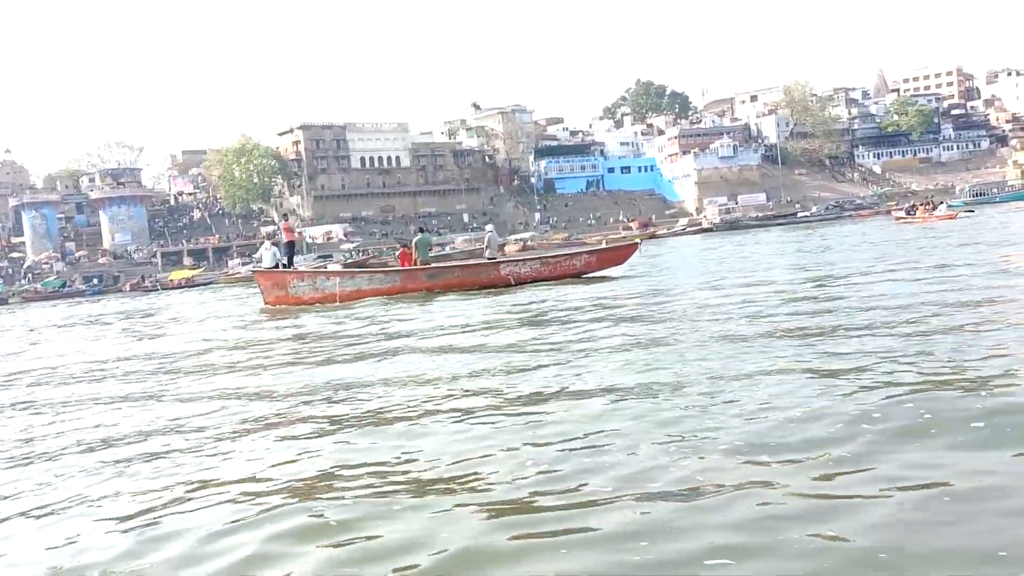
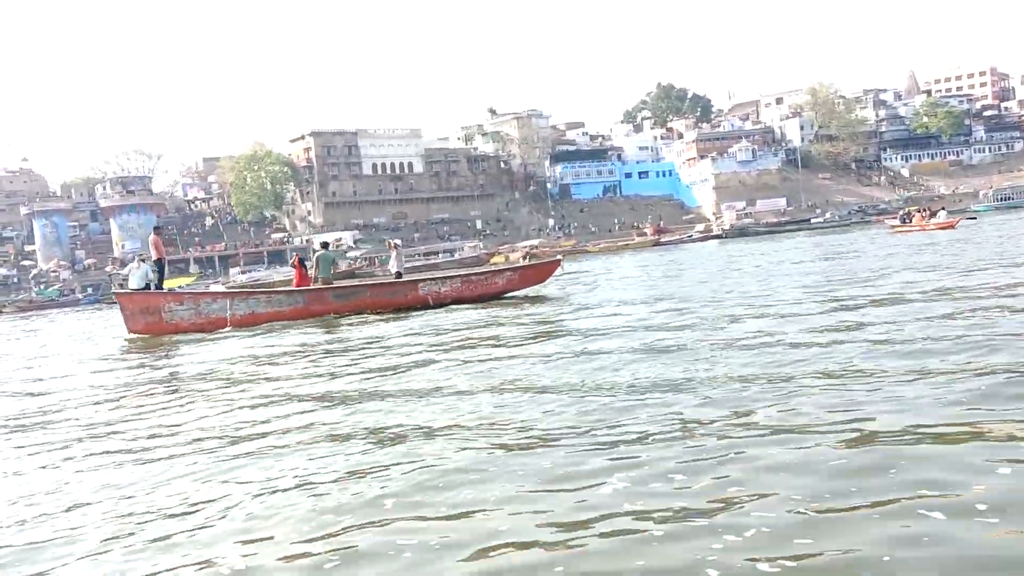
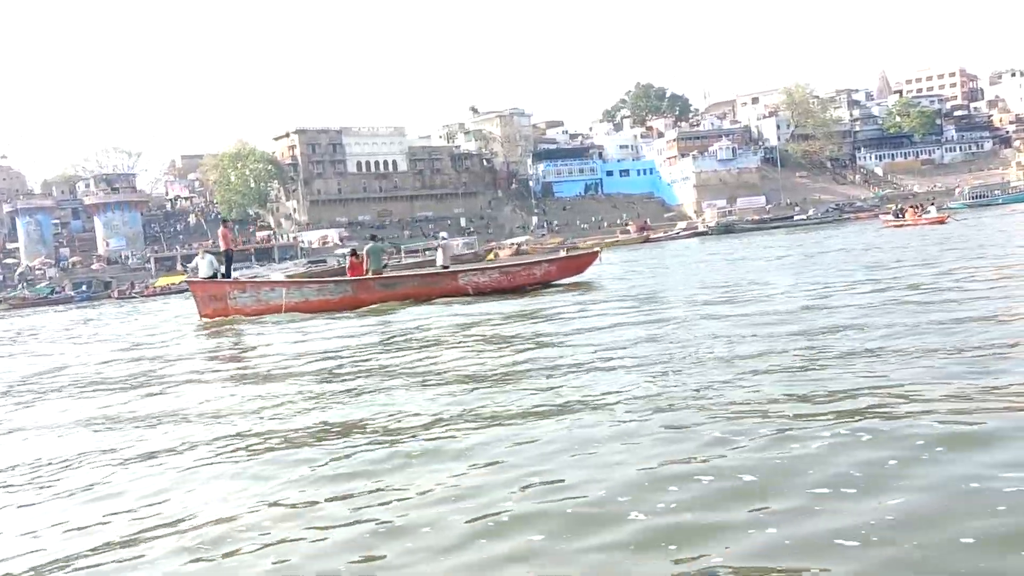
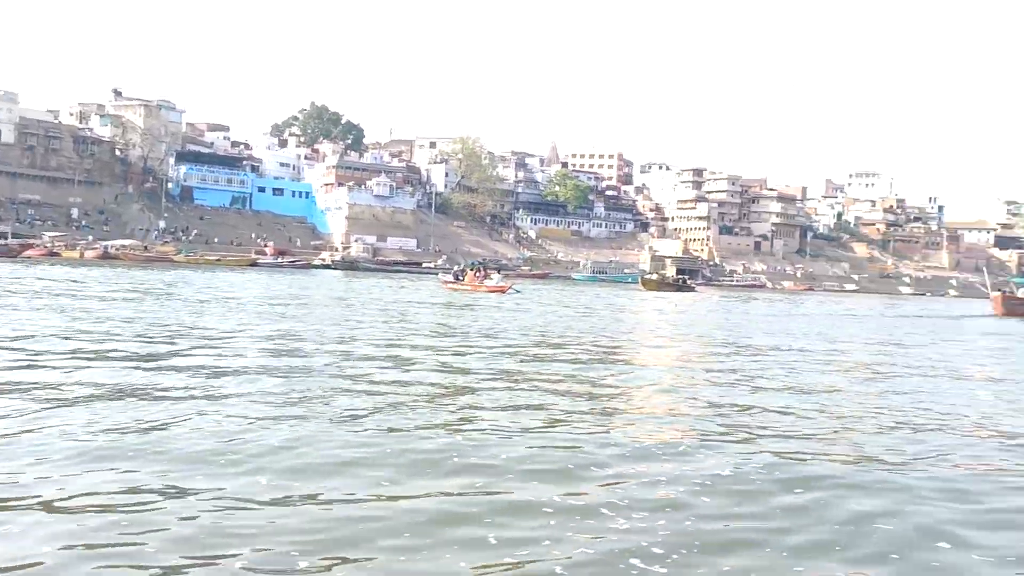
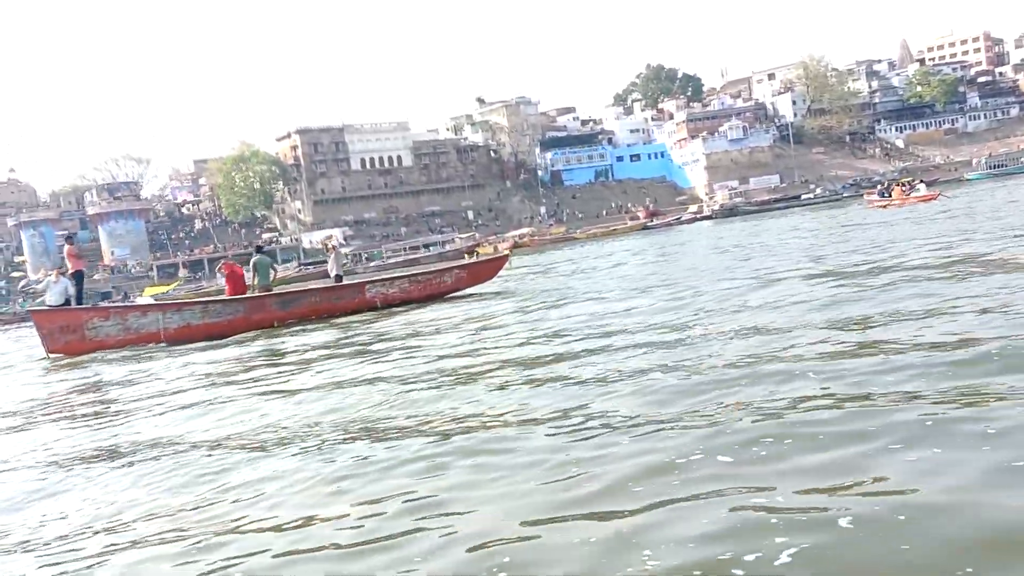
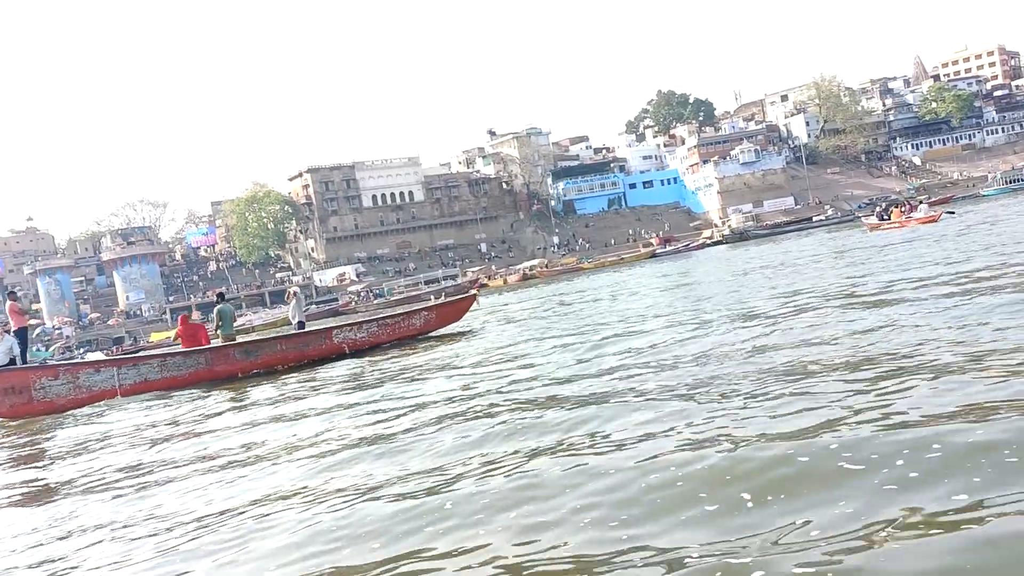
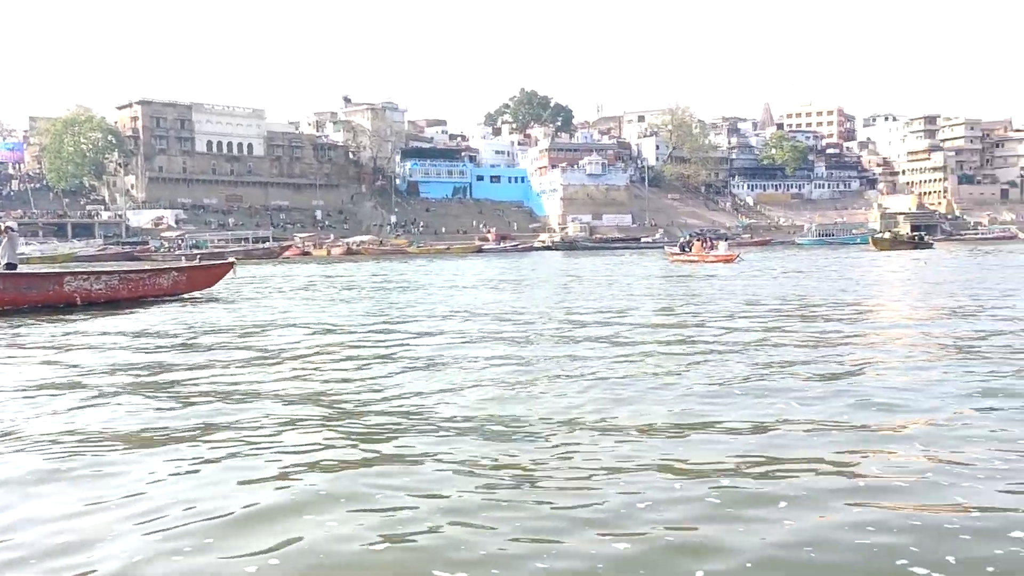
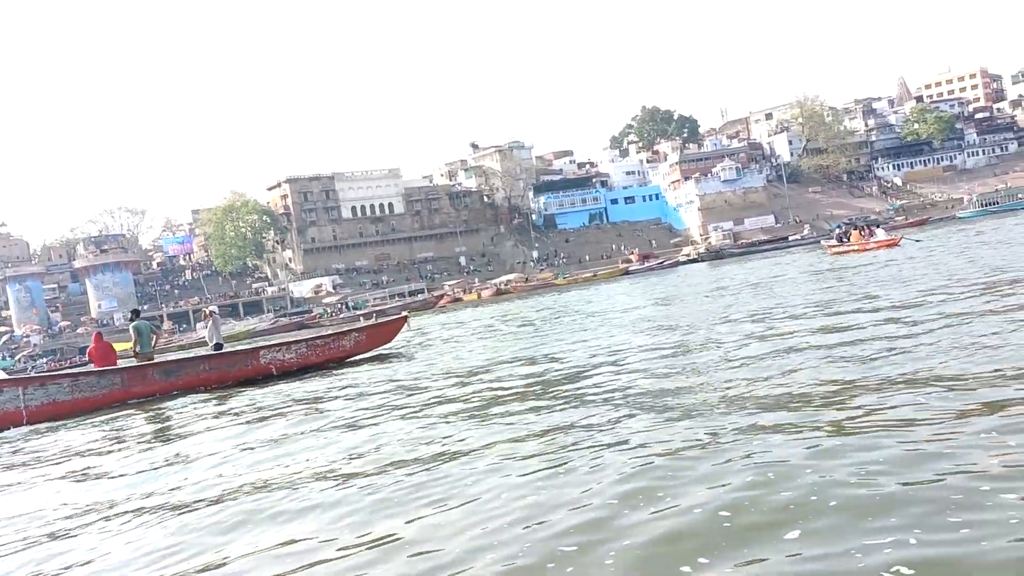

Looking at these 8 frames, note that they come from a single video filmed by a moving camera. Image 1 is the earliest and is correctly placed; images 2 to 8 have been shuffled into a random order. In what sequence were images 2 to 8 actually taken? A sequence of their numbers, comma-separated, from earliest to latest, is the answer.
3, 2, 5, 6, 8, 7, 4
